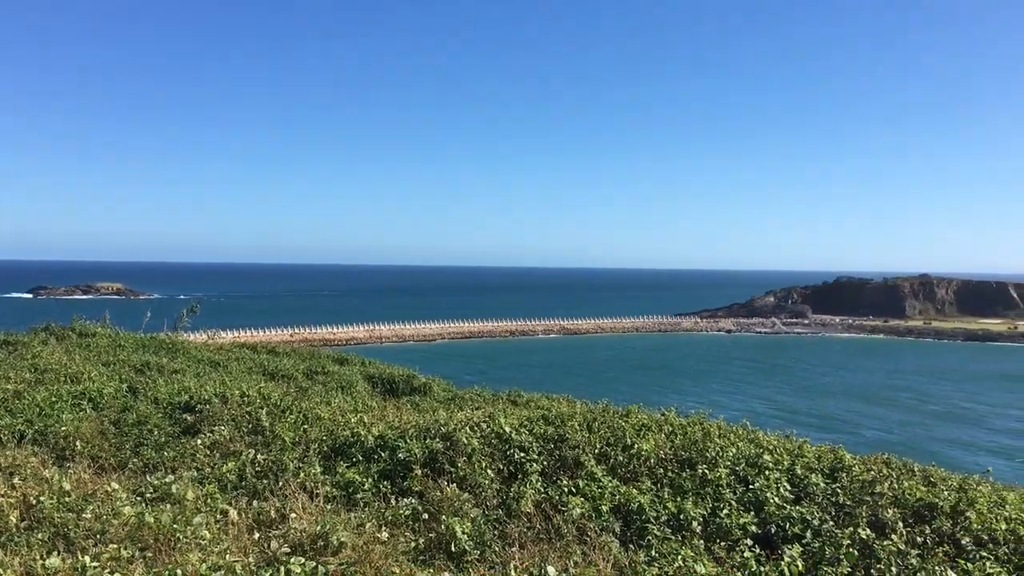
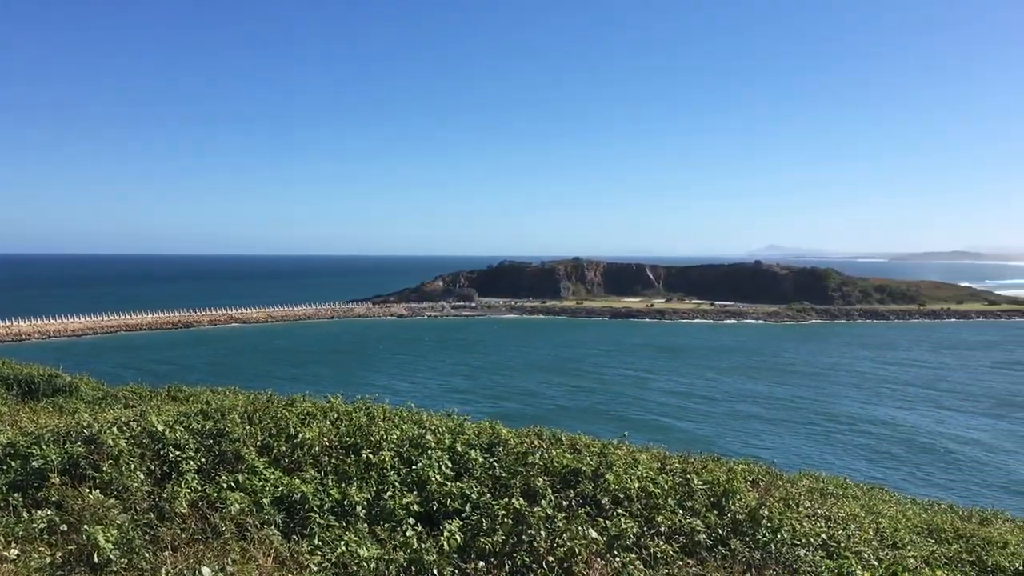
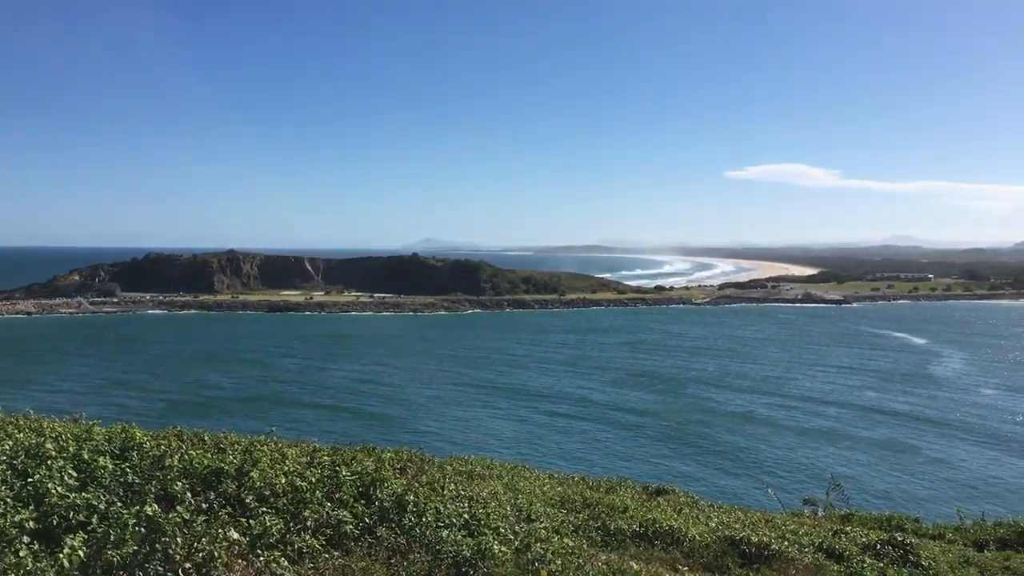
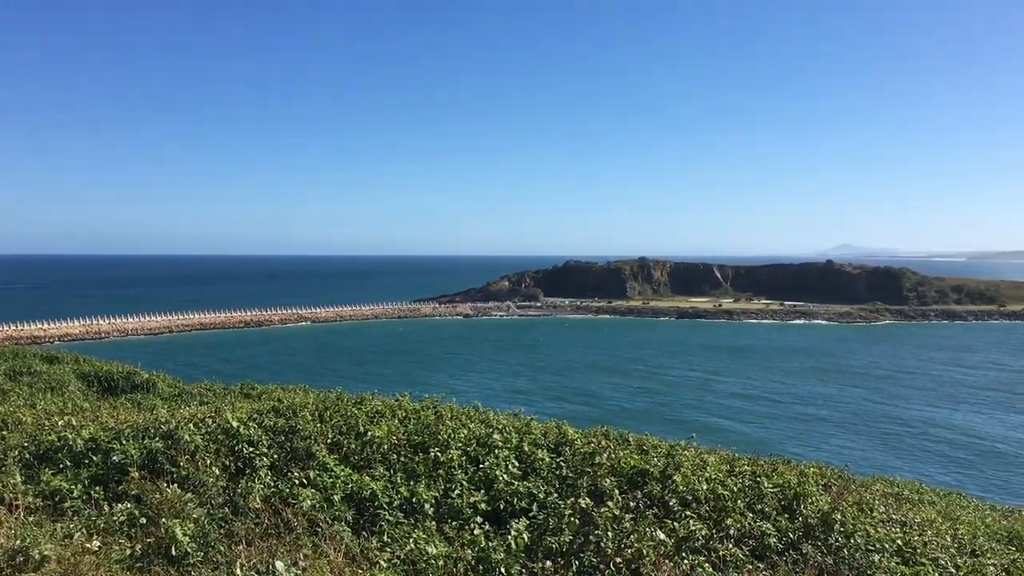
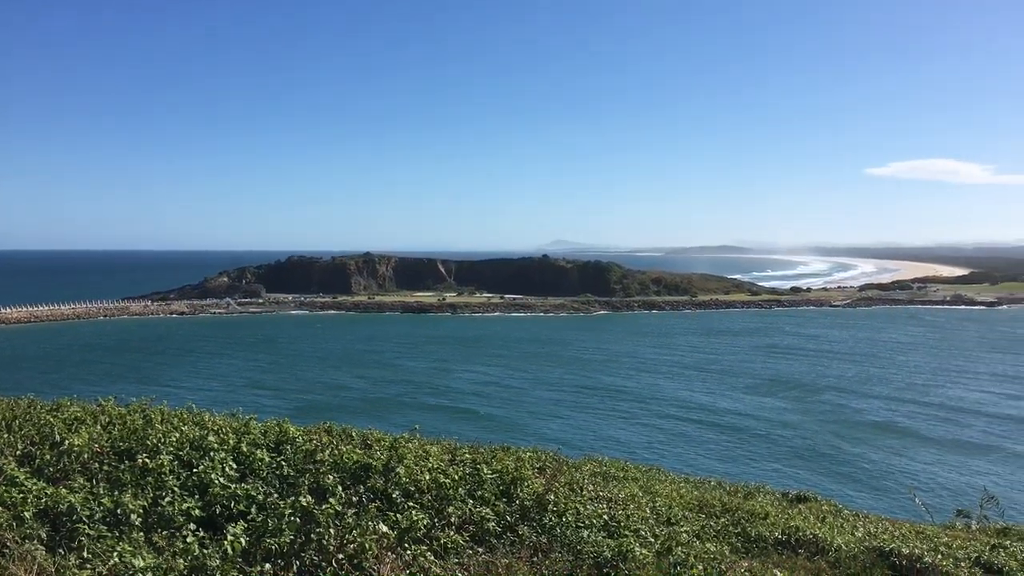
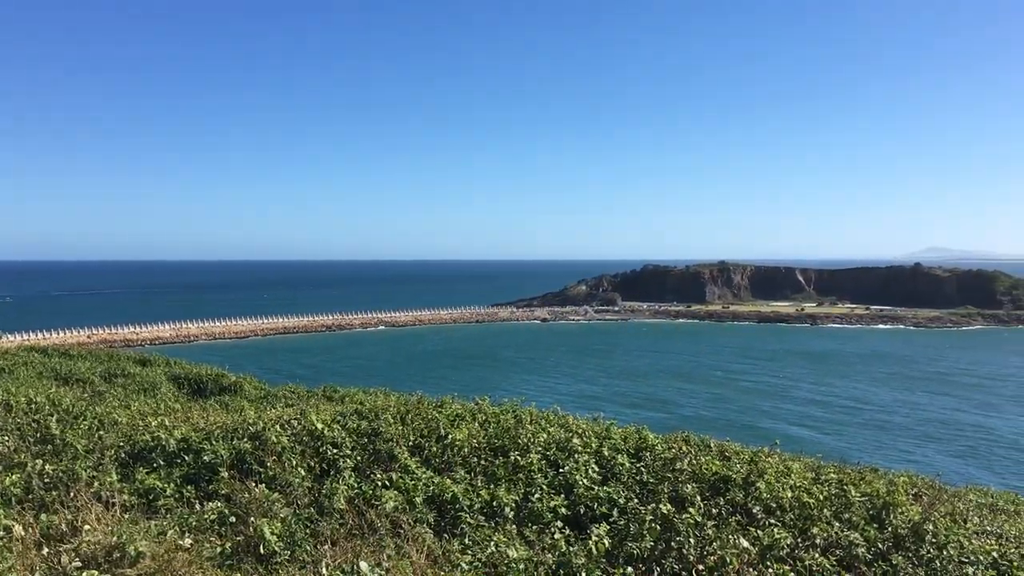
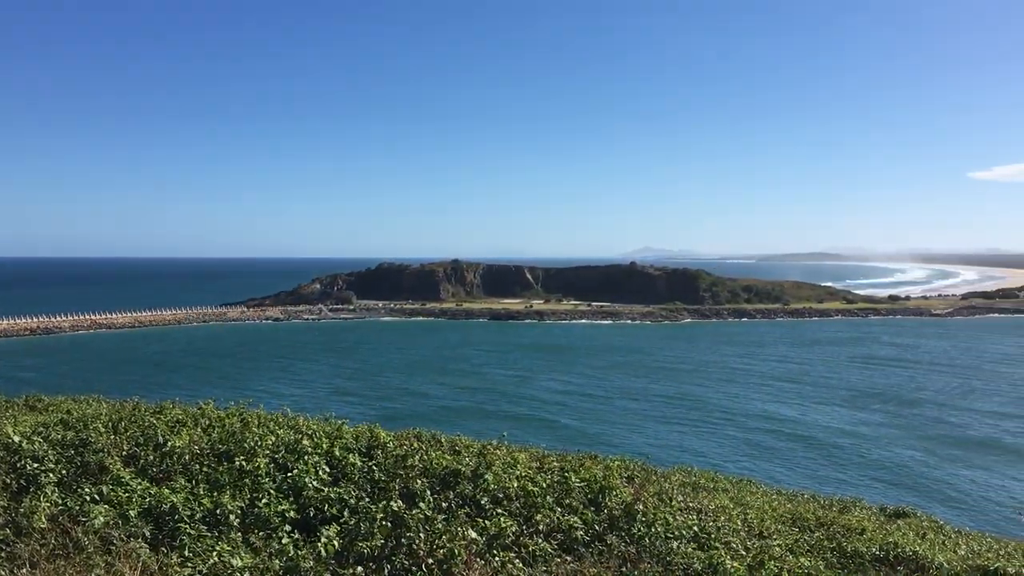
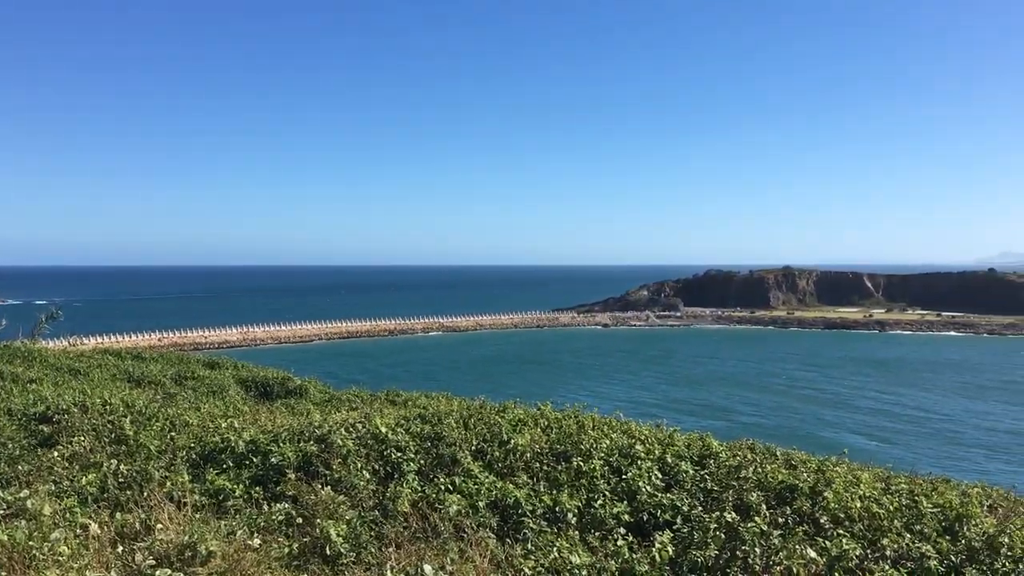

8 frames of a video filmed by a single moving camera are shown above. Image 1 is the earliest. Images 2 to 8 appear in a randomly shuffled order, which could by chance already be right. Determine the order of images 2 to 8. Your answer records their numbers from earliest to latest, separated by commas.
8, 6, 4, 2, 7, 5, 3
